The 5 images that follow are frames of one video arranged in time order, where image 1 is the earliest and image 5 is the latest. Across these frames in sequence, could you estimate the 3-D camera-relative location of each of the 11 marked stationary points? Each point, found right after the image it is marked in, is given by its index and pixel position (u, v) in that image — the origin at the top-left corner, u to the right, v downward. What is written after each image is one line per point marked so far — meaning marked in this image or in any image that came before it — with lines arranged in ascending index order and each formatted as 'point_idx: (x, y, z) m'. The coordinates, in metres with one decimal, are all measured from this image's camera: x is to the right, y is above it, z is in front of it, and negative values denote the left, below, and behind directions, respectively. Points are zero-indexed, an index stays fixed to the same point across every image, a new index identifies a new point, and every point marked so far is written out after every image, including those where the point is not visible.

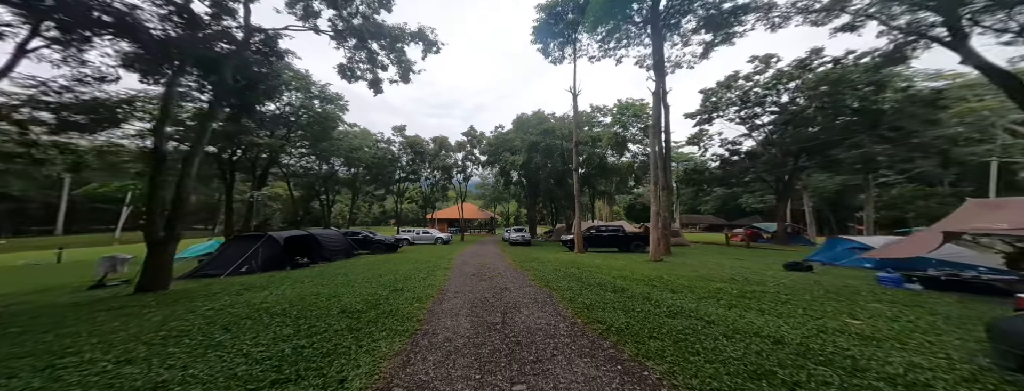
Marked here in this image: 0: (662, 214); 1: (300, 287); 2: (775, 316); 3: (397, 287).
0: (+6.3, -0.7, +10.0) m
1: (-5.8, -2.5, +6.9) m
2: (+3.5, -1.6, +3.3) m
3: (-3.2, -2.5, +6.7) m
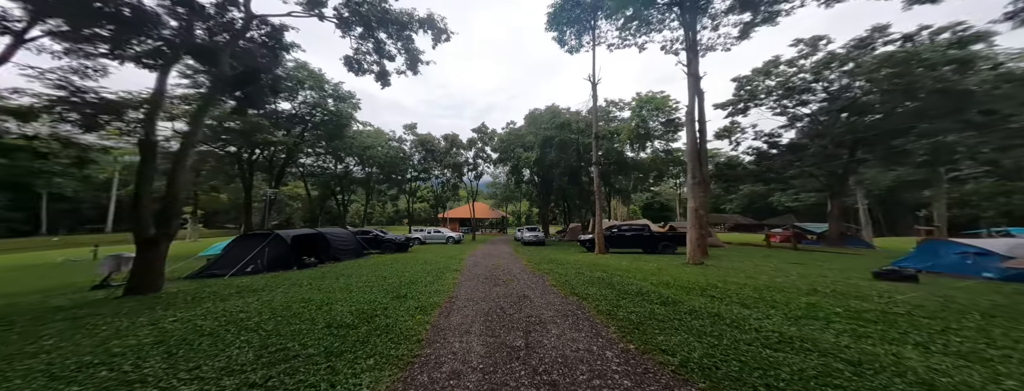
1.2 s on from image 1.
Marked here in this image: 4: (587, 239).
0: (+6.9, -0.5, +8.8) m
1: (-5.3, -2.3, +6.1) m
2: (+3.7, -1.4, +2.1) m
3: (-2.7, -2.3, +5.9) m
4: (+4.7, -2.7, +15.6) m
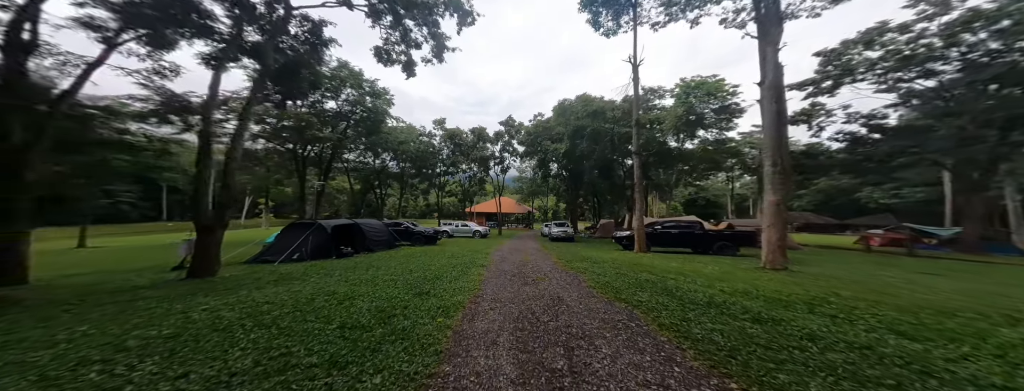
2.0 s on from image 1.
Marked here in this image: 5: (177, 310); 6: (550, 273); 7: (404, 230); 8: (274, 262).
0: (+7.9, -0.3, +7.2) m
1: (-4.5, -2.1, +6.1) m
2: (+4.0, -1.3, +1.0) m
3: (-2.0, -2.1, +5.5) m
4: (+6.5, -2.3, +14.4) m
5: (-5.1, -1.7, +3.8) m
6: (+1.3, -2.6, +8.4) m
7: (-8.0, -2.6, +18.6) m
8: (-9.9, -2.8, +10.4) m
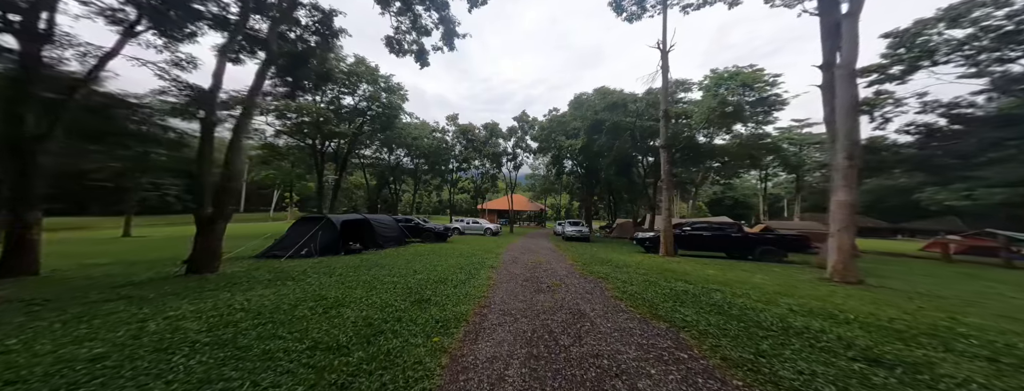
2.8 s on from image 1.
0: (+8.2, -0.3, +6.0) m
1: (-4.3, -1.9, +5.5) m
2: (+4.0, -1.2, 0.0) m
3: (-1.7, -1.9, +4.9) m
4: (+7.2, -2.2, +13.2) m
5: (-5.0, -1.6, +3.4) m
6: (+1.7, -2.5, +7.5) m
7: (-7.0, -2.3, +18.2) m
8: (-9.4, -2.5, +10.2) m
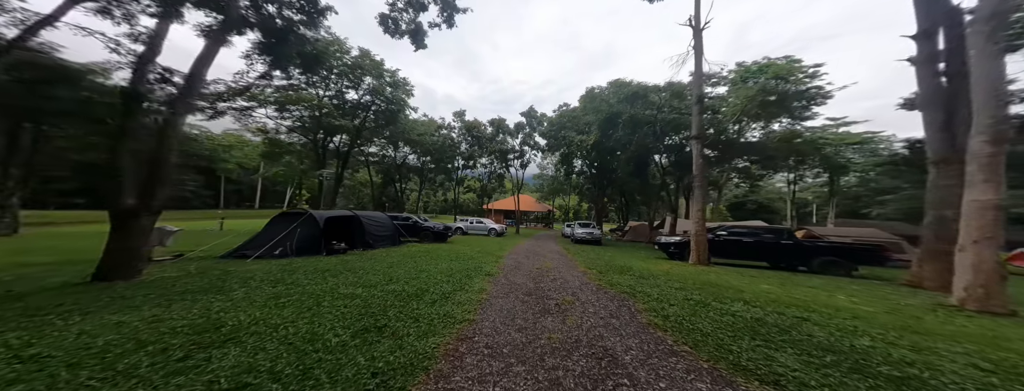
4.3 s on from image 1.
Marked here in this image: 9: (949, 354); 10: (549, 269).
0: (+8.2, -0.2, +4.2) m
1: (-4.3, -1.6, +4.2) m
2: (+3.7, -1.0, -1.6) m
3: (-1.8, -1.7, +3.4) m
4: (+7.4, -2.2, +11.4) m
5: (-5.1, -1.3, +2.0) m
6: (+1.6, -2.3, +6.0) m
7: (-6.6, -2.0, +16.9) m
8: (-9.3, -2.2, +9.0) m
9: (+4.7, -1.7, +2.7) m
10: (+1.5, -2.6, +8.9) m
